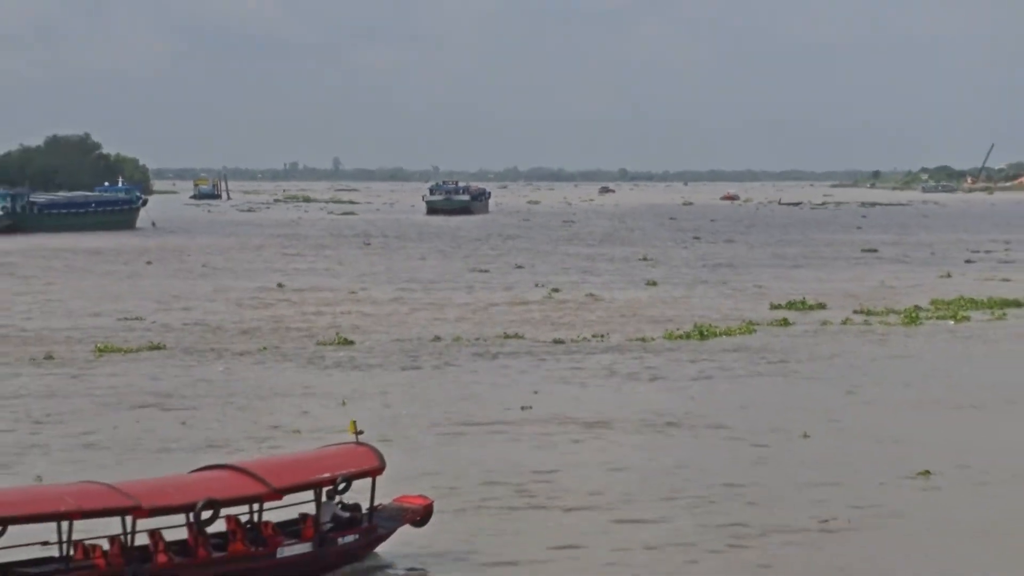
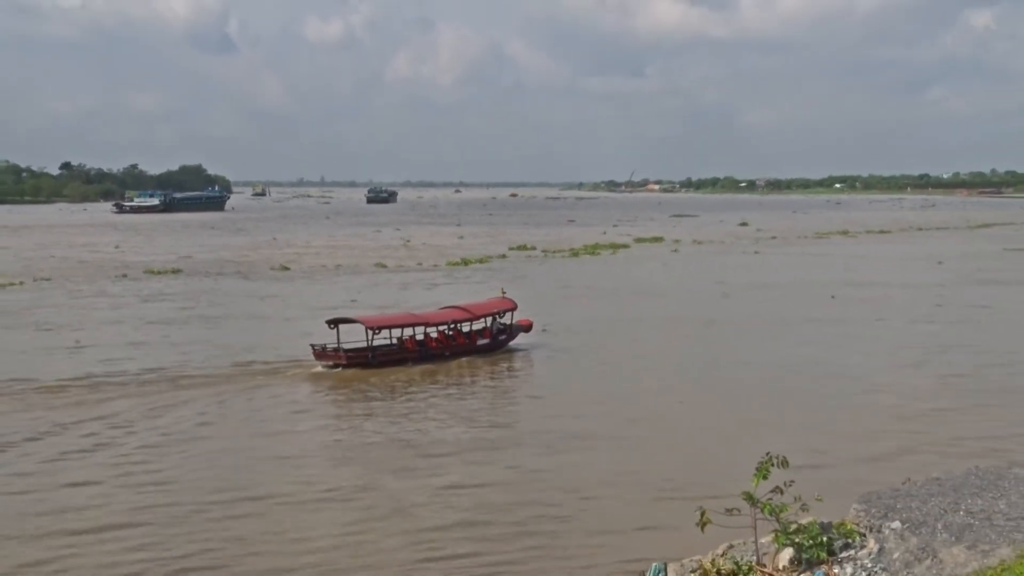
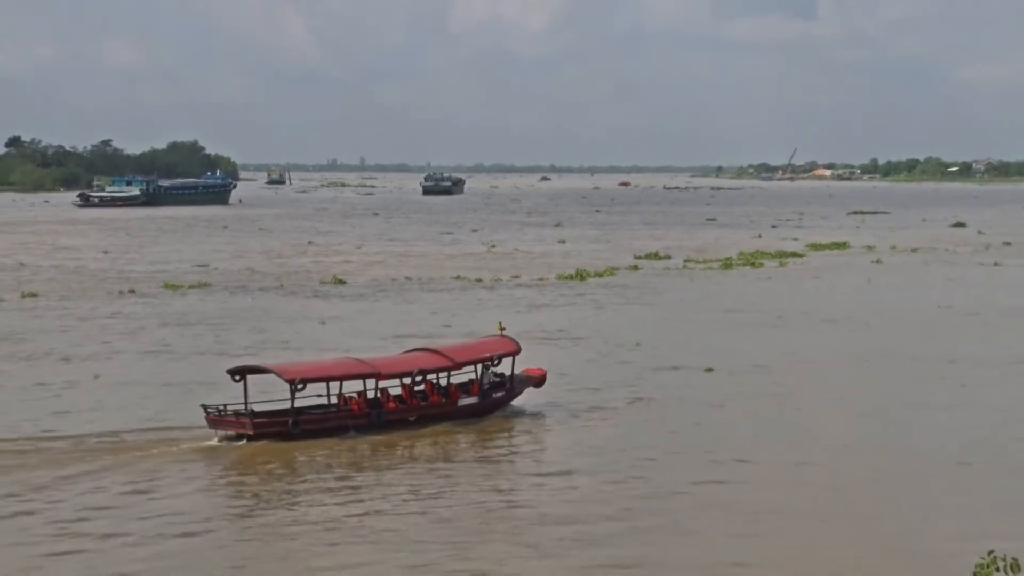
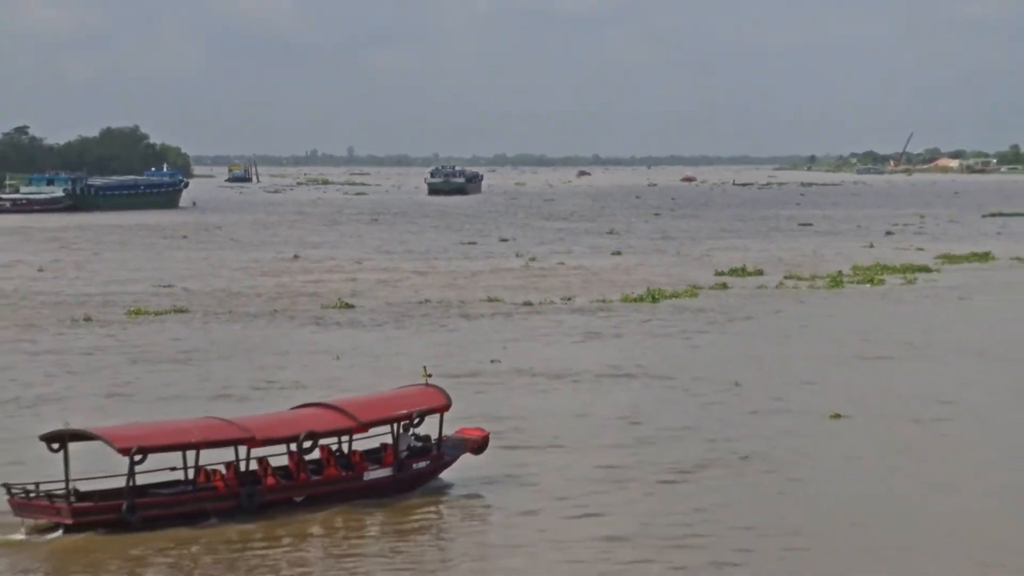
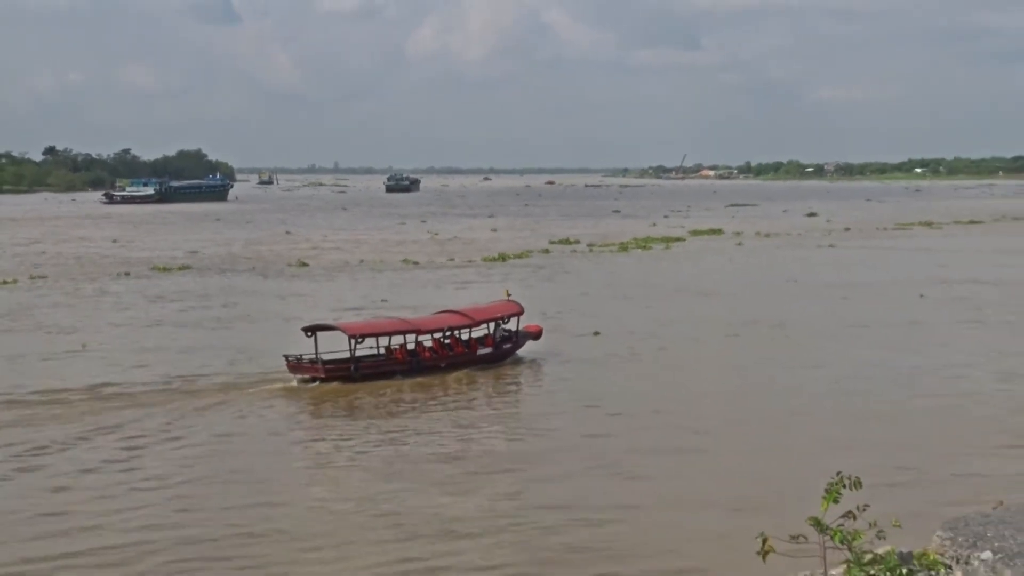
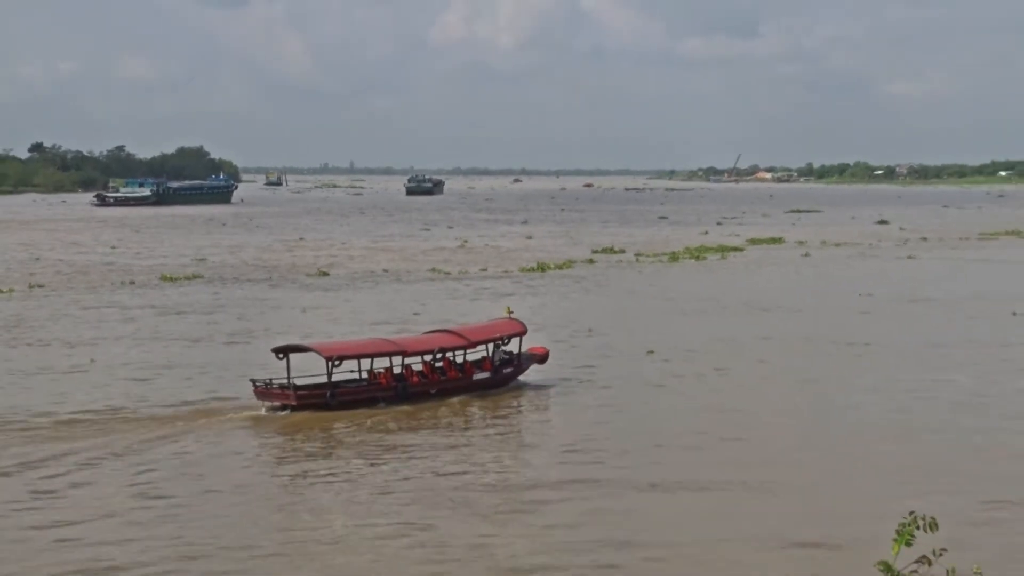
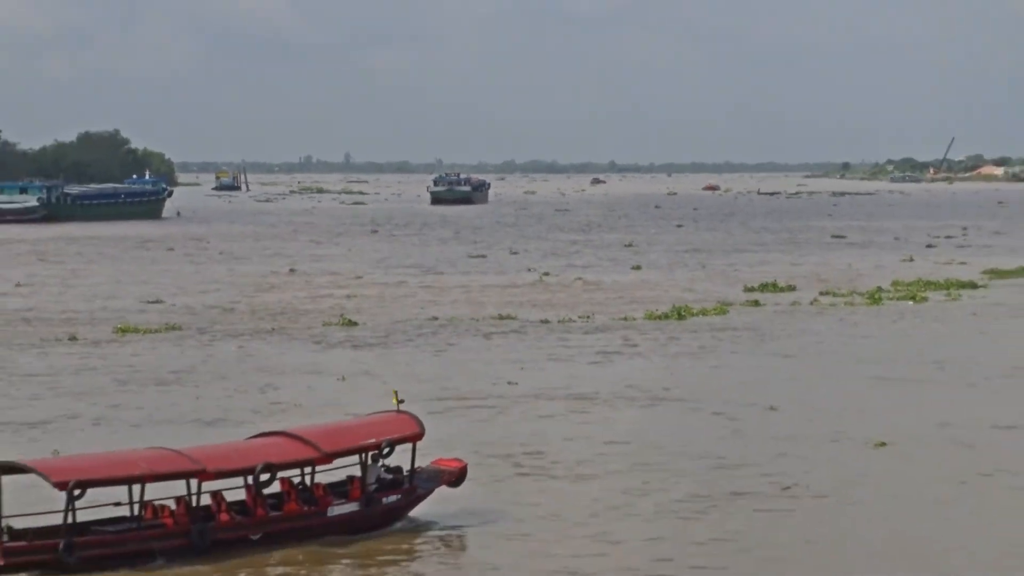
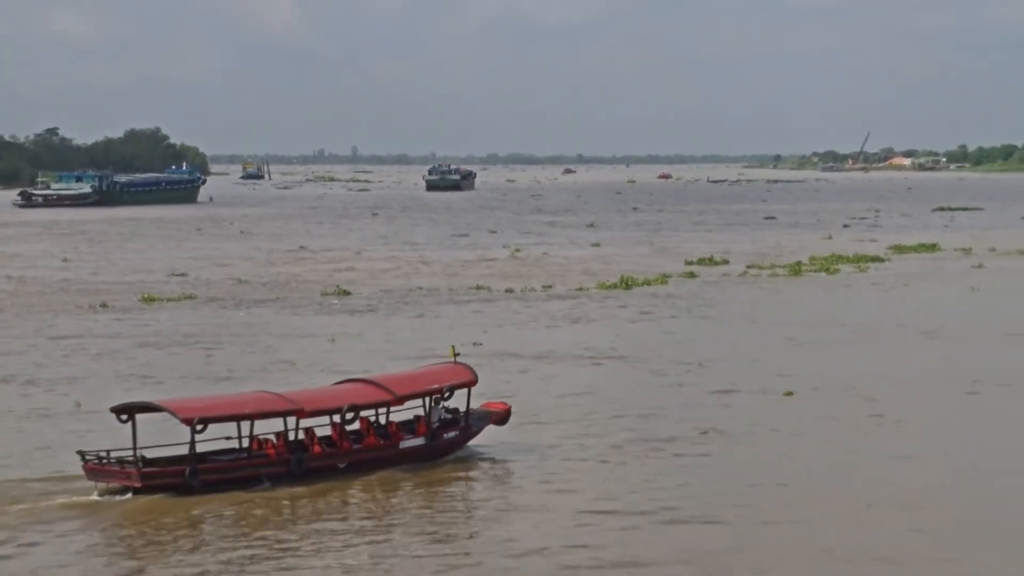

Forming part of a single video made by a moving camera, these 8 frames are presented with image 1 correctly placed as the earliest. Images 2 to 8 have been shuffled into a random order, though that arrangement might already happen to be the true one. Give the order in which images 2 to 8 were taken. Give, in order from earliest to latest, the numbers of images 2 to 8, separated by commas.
7, 4, 8, 3, 6, 5, 2
